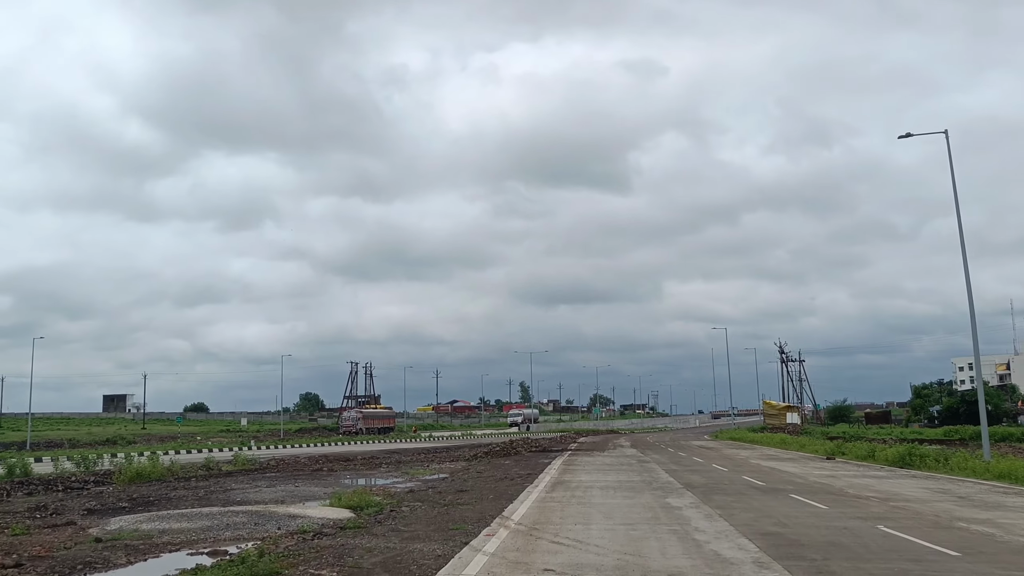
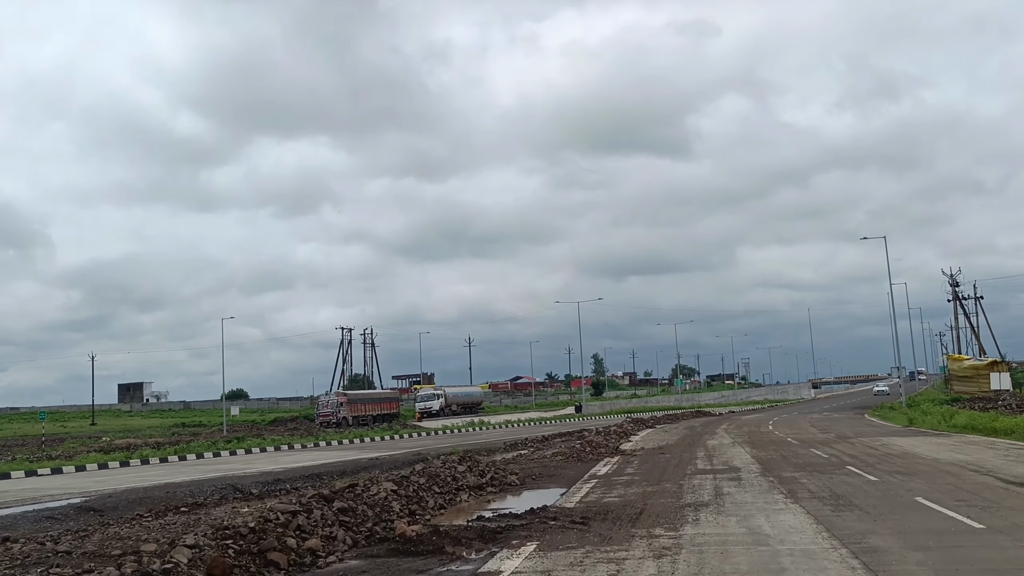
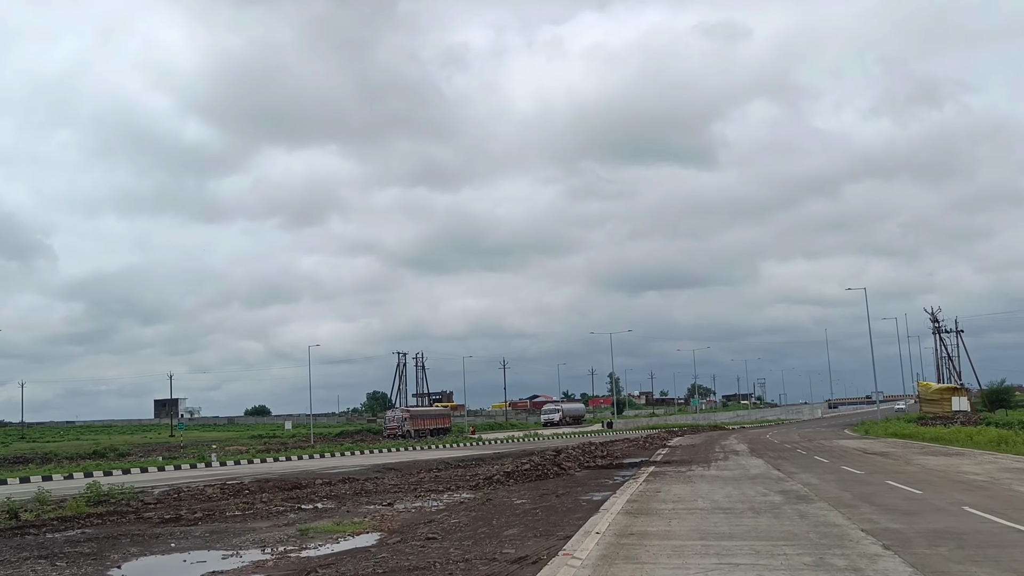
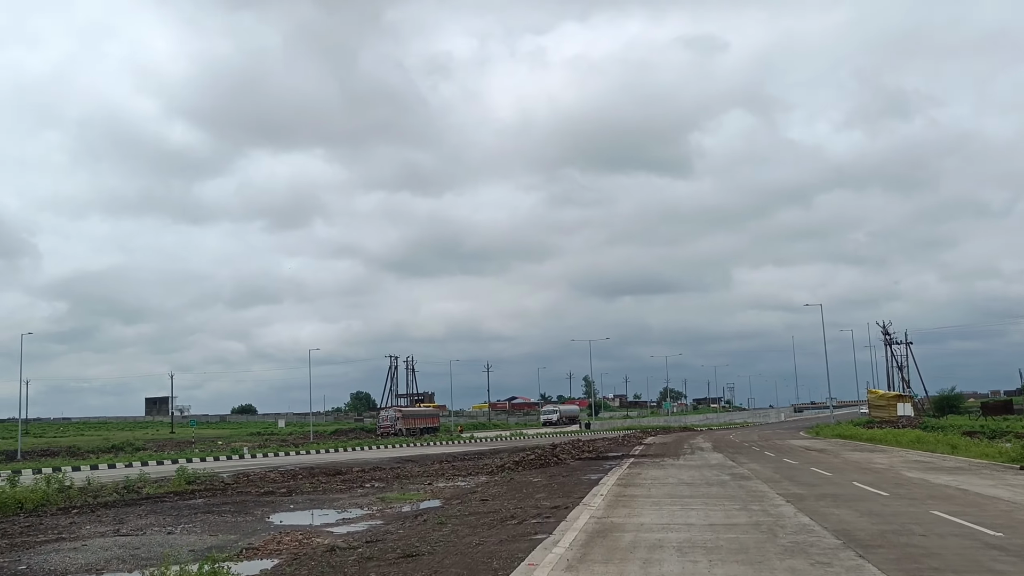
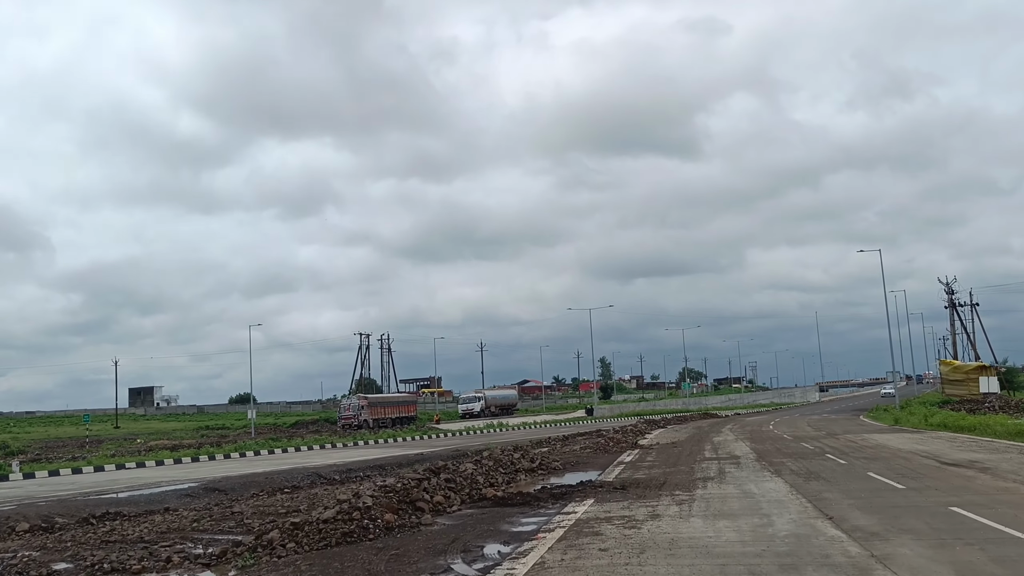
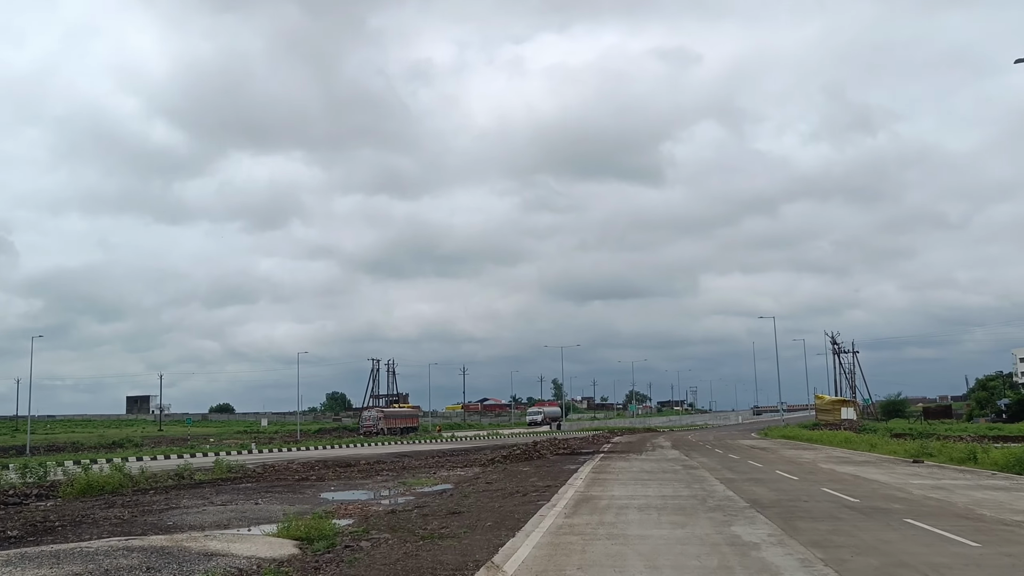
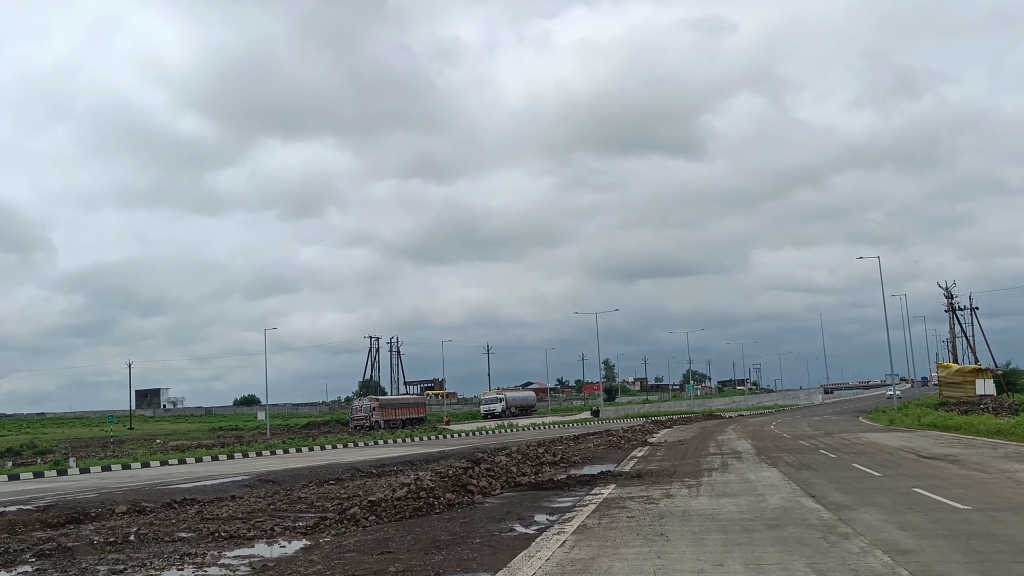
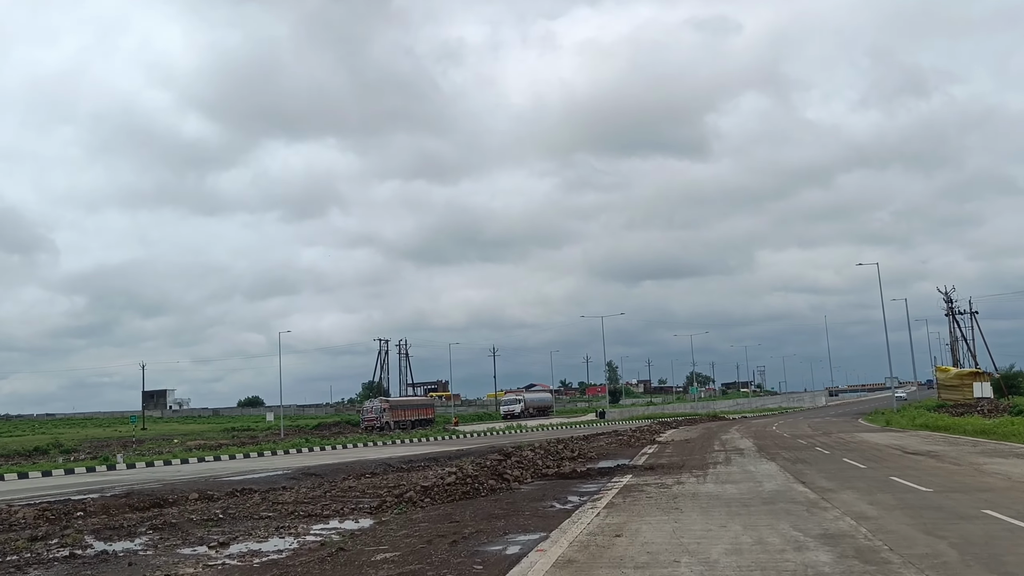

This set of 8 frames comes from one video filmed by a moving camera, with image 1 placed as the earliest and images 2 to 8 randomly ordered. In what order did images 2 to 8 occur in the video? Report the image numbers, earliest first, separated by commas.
6, 4, 3, 8, 7, 5, 2
